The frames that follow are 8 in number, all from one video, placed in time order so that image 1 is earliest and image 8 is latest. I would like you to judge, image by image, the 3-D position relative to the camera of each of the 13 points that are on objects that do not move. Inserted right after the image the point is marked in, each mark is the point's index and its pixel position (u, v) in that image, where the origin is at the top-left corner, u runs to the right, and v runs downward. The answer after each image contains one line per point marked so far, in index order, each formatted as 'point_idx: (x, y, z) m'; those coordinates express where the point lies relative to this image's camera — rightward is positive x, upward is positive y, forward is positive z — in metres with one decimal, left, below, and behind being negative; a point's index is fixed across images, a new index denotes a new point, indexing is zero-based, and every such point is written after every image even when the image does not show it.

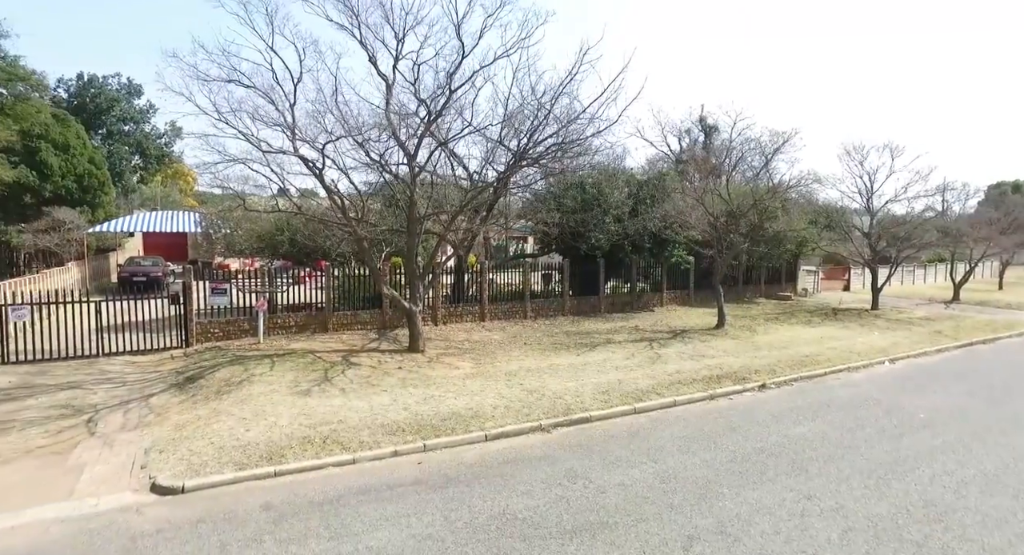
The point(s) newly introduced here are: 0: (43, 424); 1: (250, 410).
0: (-6.0, -1.9, +7.1) m
1: (-3.4, -1.7, +7.2) m
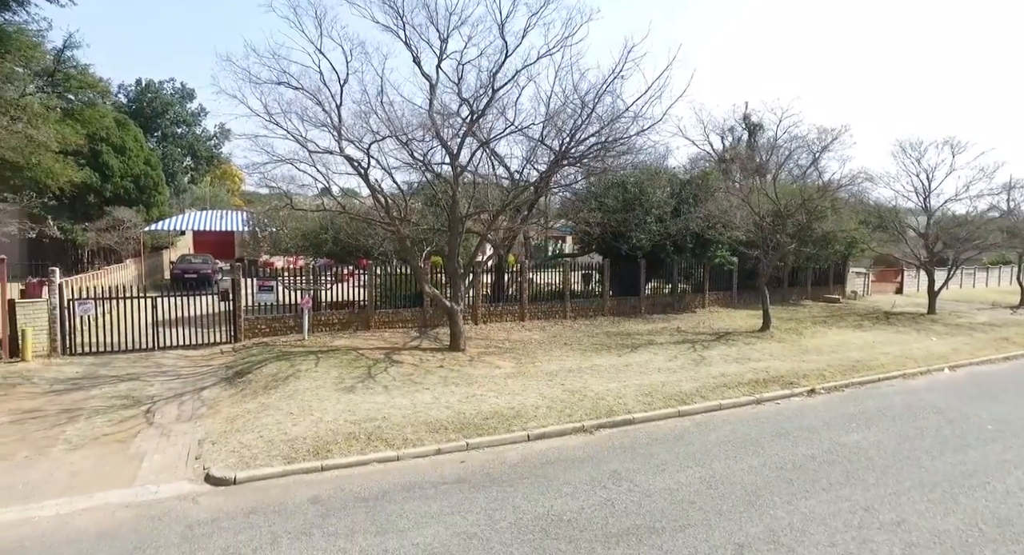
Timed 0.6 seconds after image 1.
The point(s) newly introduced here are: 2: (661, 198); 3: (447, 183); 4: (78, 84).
0: (-5.5, -1.8, +7.5) m
1: (-2.9, -1.7, +7.4) m
2: (+4.4, +2.4, +16.4) m
3: (-1.2, +1.7, +10.4) m
4: (-12.1, +5.6, +15.5) m
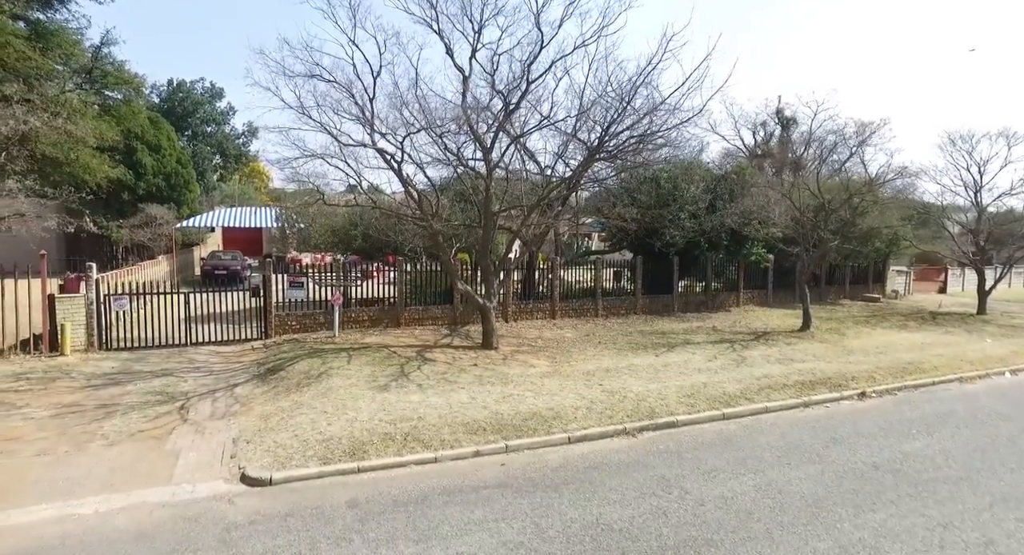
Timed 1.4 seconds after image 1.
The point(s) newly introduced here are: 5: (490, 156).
0: (-5.0, -1.8, +7.4) m
1: (-2.4, -1.6, +7.2) m
2: (+5.2, +2.4, +15.9) m
3: (-0.6, +1.8, +10.2) m
4: (-11.3, +5.7, +15.7) m
5: (-0.4, +2.3, +10.5) m
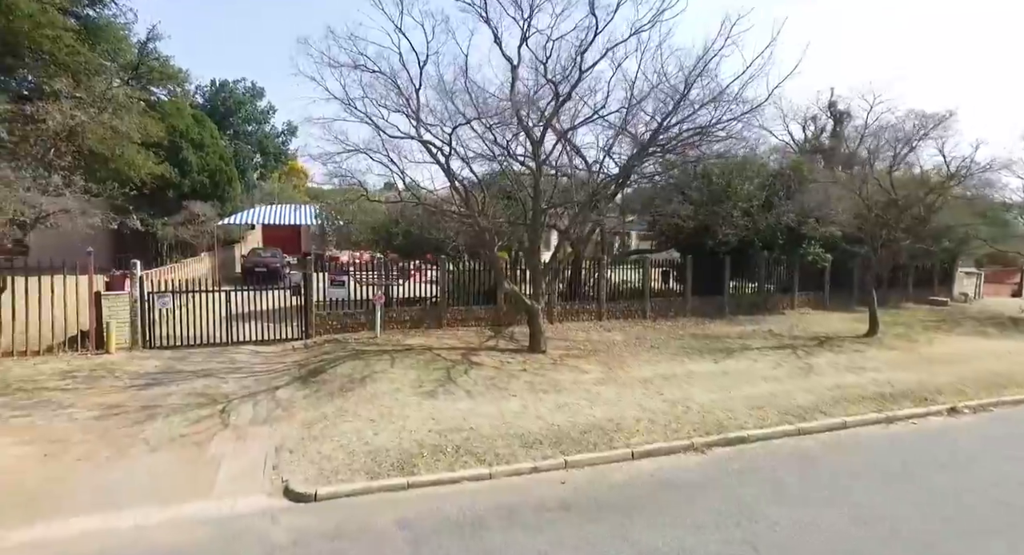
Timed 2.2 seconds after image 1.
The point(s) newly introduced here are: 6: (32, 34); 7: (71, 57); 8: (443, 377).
0: (-4.3, -1.7, +7.2) m
1: (-1.7, -1.6, +6.8) m
2: (+6.4, +2.4, +15.1) m
3: (+0.3, +1.8, +9.7) m
4: (-10.1, +5.8, +15.8) m
5: (+0.5, +2.3, +10.0) m
6: (-8.2, +4.2, +9.5) m
7: (-8.1, +4.1, +10.1) m
8: (-1.0, -1.5, +8.1) m
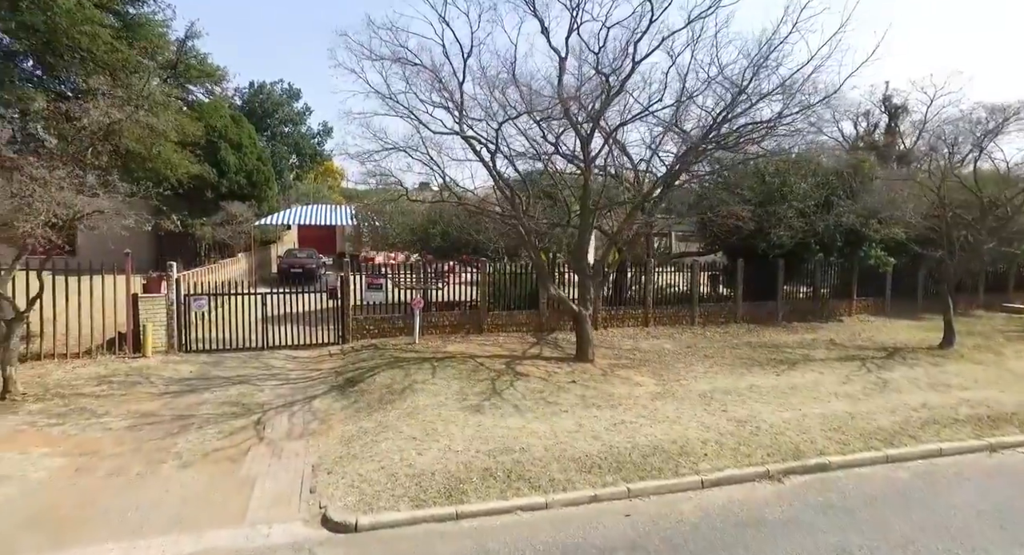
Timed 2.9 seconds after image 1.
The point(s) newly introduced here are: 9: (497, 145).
0: (-3.6, -1.8, +6.8) m
1: (-1.1, -1.7, +6.4) m
2: (+7.5, +2.3, +14.1) m
3: (+1.1, +1.7, +9.1) m
4: (-8.9, +5.8, +15.7) m
5: (+1.3, +2.2, +9.4) m
6: (-7.4, +4.2, +9.3) m
7: (-7.3, +4.0, +9.9) m
8: (-0.3, -1.5, +7.6) m
9: (-0.2, +2.2, +9.2) m
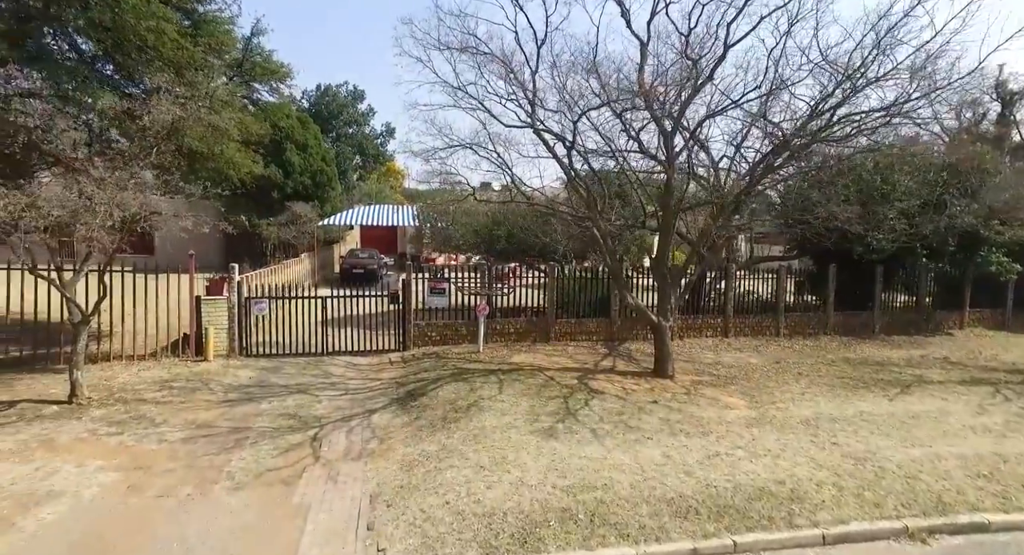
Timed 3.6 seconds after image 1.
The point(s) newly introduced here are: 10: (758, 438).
0: (-2.8, -1.8, +6.4) m
1: (-0.3, -1.8, +5.7) m
2: (+9.1, +2.1, +12.6) m
3: (+2.2, +1.6, +8.2) m
4: (-7.1, +5.8, +15.8) m
5: (+2.4, +2.1, +8.5) m
6: (-6.2, +4.1, +9.3) m
7: (-6.0, +4.0, +9.9) m
8: (+0.6, -1.6, +6.9) m
9: (+0.9, +2.1, +8.4) m
10: (+2.9, -1.8, +6.5) m
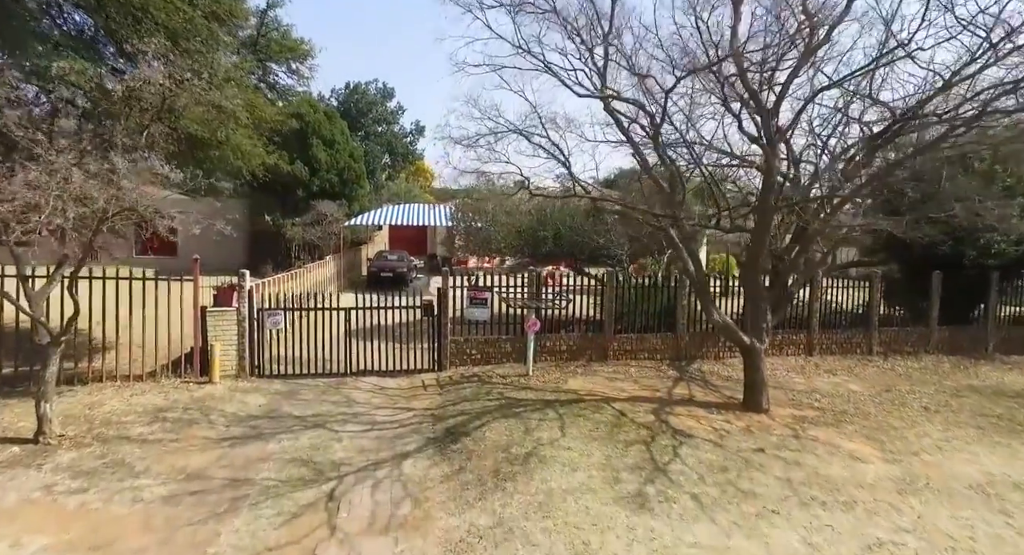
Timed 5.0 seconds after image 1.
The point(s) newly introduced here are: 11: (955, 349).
0: (-2.1, -2.0, +5.0) m
1: (+0.4, -1.9, +4.2) m
2: (+10.0, +1.9, +10.6) m
3: (+2.9, +1.5, +6.6) m
4: (-5.9, +5.7, +14.6) m
5: (+3.2, +2.0, +6.8) m
6: (-5.4, +4.0, +8.1) m
7: (-5.1, +3.9, +8.6) m
8: (+1.3, -1.8, +5.3) m
9: (+1.6, +2.0, +6.8) m
10: (+3.5, -2.0, +4.8) m
11: (+8.7, -1.4, +10.8) m
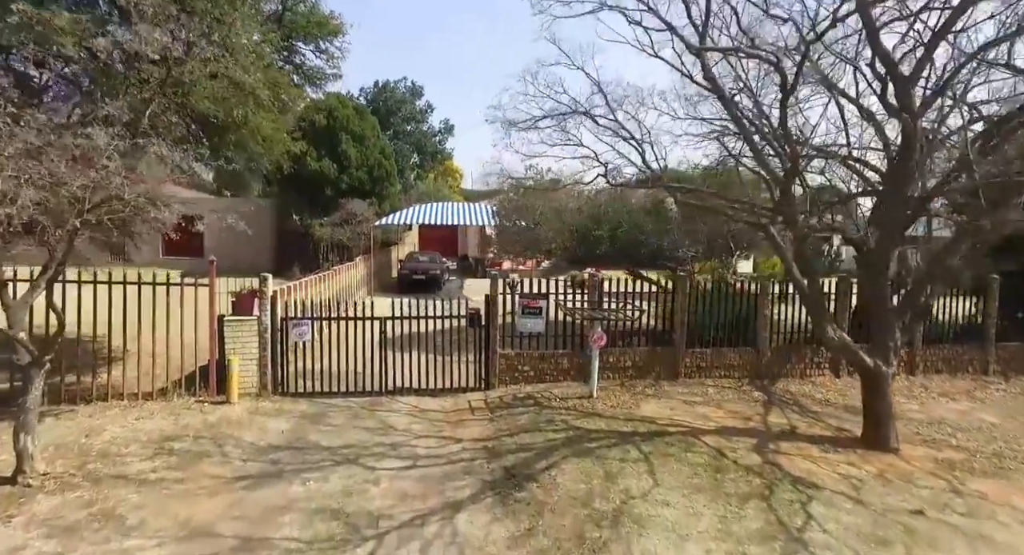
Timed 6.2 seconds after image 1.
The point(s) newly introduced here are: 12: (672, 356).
0: (-1.5, -2.0, +3.9) m
1: (+1.0, -2.0, +3.0) m
2: (+10.9, +1.8, +8.9) m
3: (+3.6, +1.4, +5.2) m
4: (-4.8, +5.6, +13.7) m
5: (+3.9, +1.9, +5.5) m
6: (-4.6, +4.0, +7.1) m
7: (-4.3, +3.8, +7.7) m
8: (+1.9, -1.8, +4.0) m
9: (+2.4, +1.9, +5.6) m
10: (+4.1, -2.1, +3.4) m
11: (+9.5, -1.5, +9.2) m
12: (+2.3, -1.1, +8.0) m
